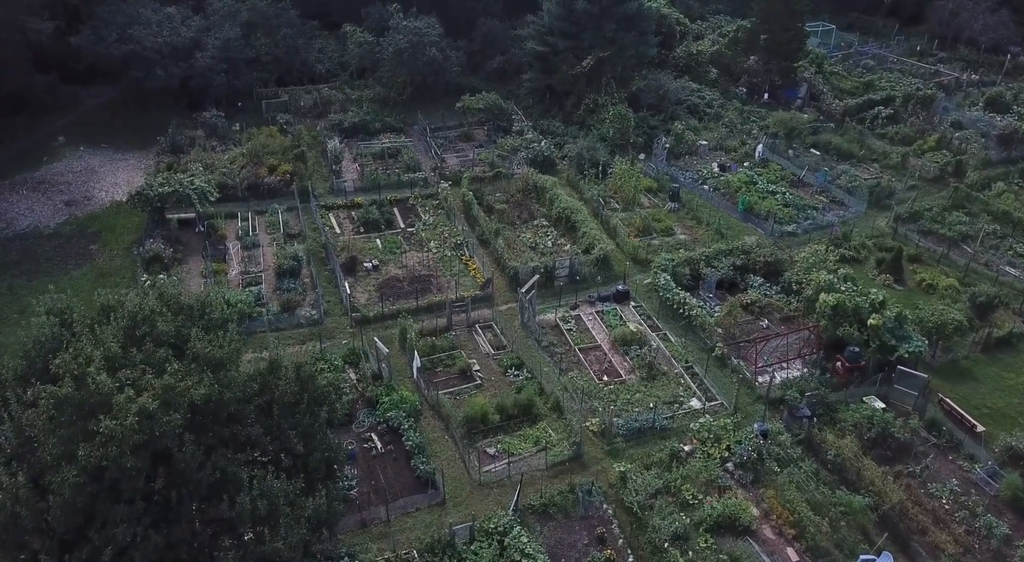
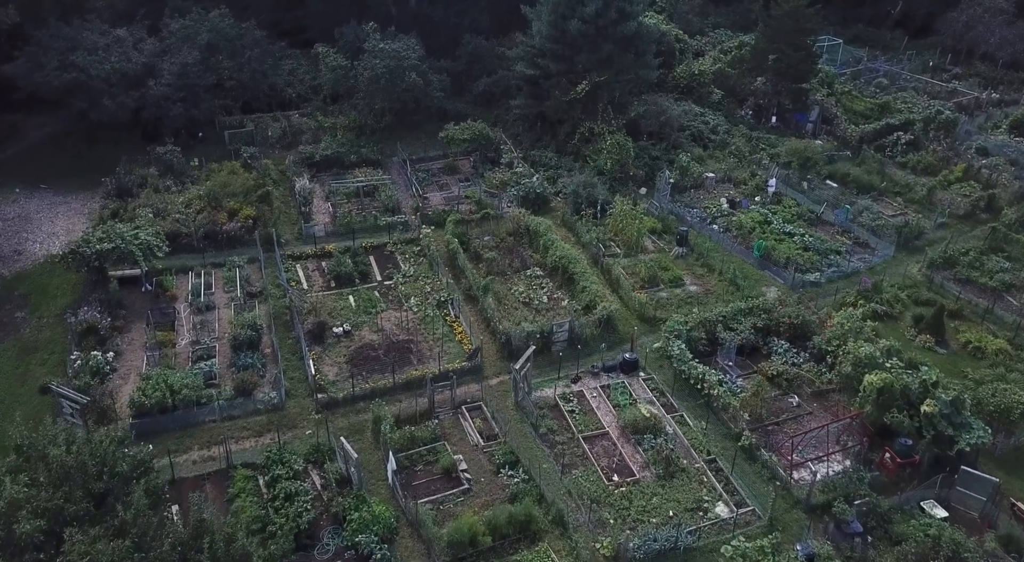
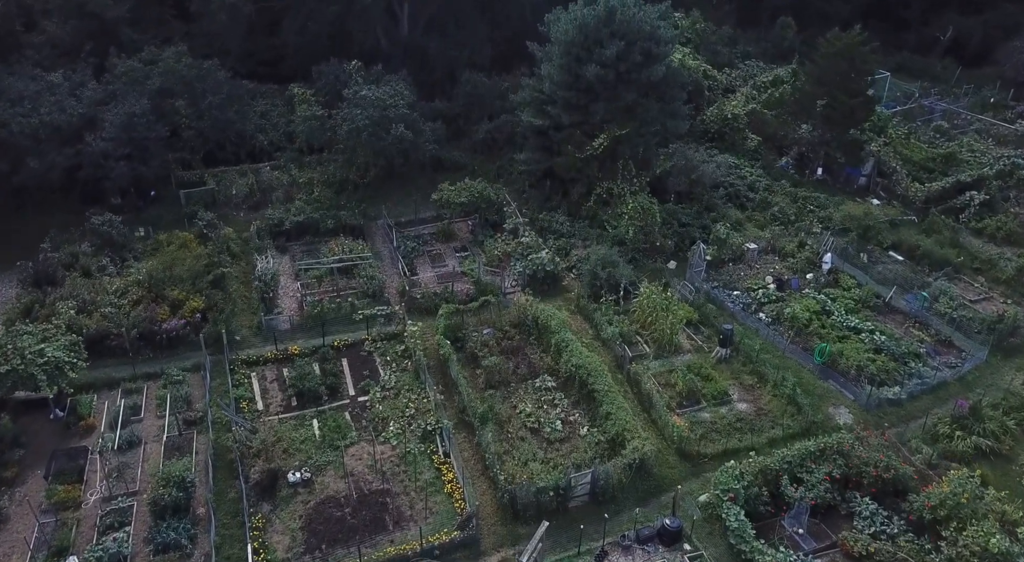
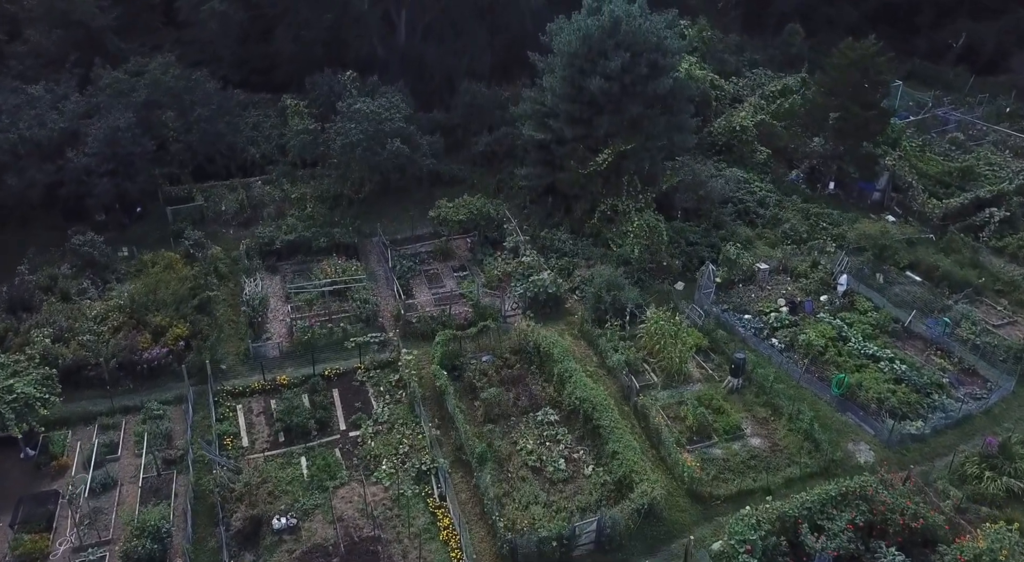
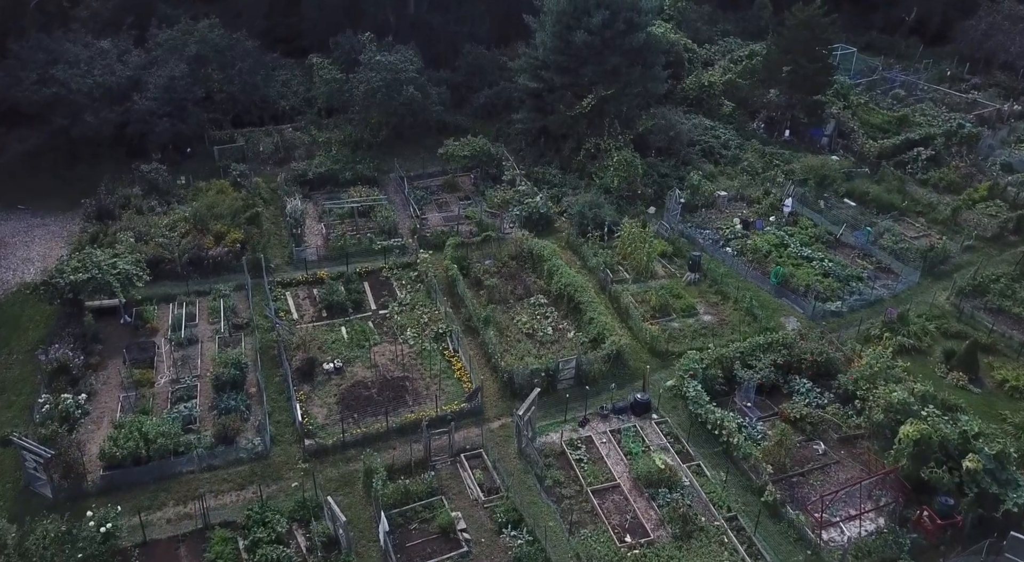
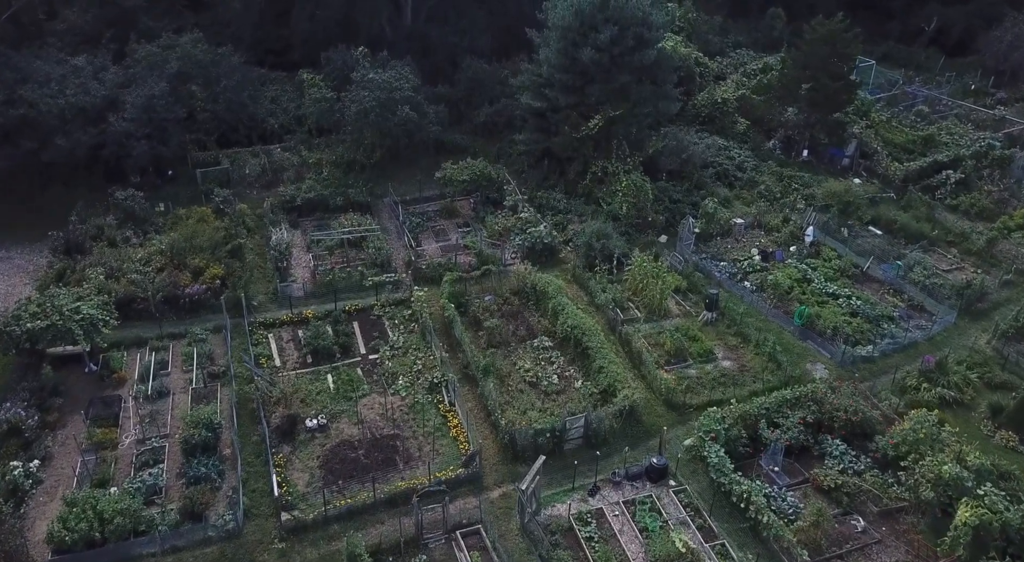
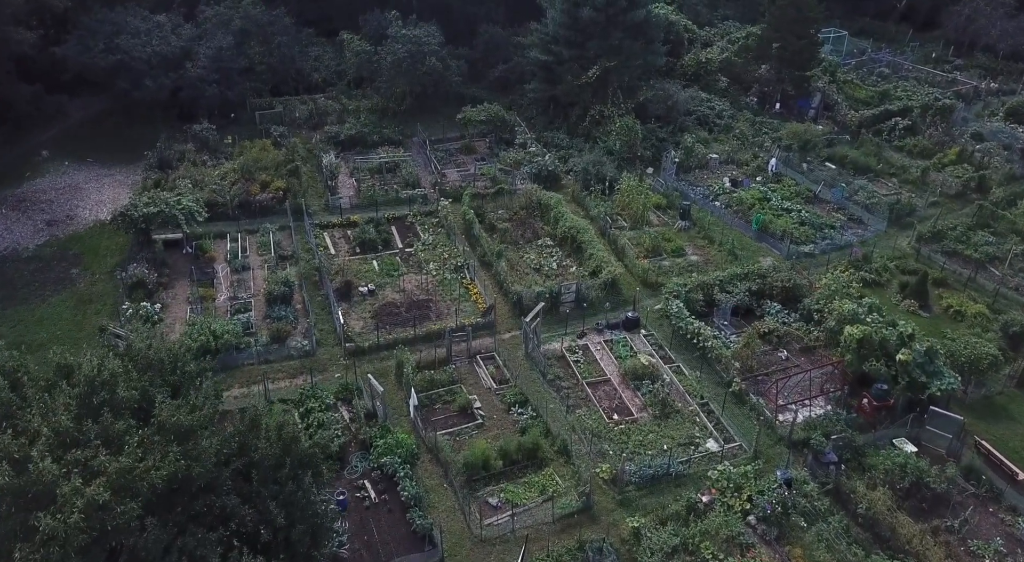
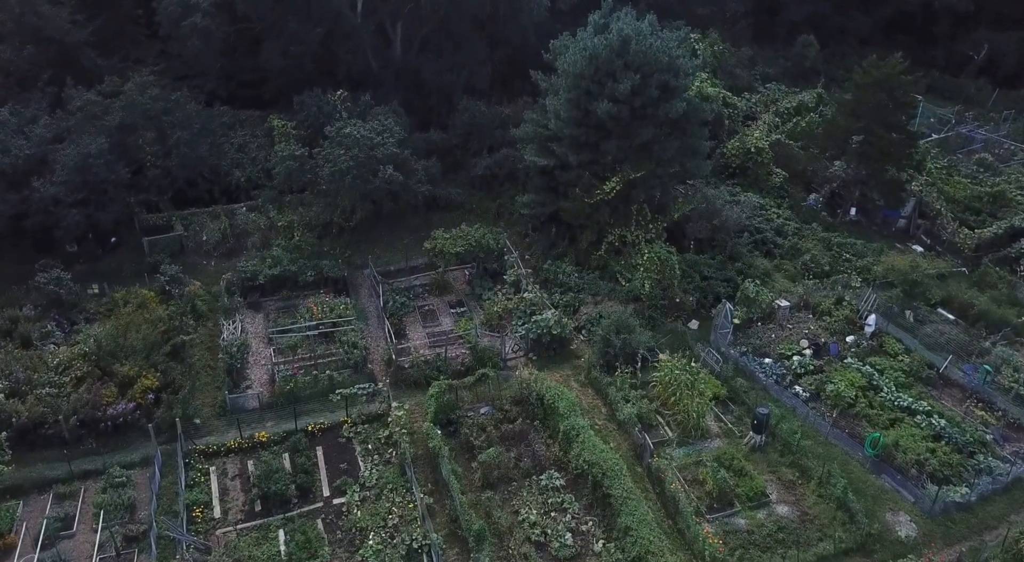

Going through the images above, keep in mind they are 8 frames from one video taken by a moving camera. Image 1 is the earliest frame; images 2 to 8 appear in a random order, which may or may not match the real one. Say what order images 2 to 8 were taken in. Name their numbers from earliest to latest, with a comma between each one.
7, 2, 5, 6, 3, 4, 8
